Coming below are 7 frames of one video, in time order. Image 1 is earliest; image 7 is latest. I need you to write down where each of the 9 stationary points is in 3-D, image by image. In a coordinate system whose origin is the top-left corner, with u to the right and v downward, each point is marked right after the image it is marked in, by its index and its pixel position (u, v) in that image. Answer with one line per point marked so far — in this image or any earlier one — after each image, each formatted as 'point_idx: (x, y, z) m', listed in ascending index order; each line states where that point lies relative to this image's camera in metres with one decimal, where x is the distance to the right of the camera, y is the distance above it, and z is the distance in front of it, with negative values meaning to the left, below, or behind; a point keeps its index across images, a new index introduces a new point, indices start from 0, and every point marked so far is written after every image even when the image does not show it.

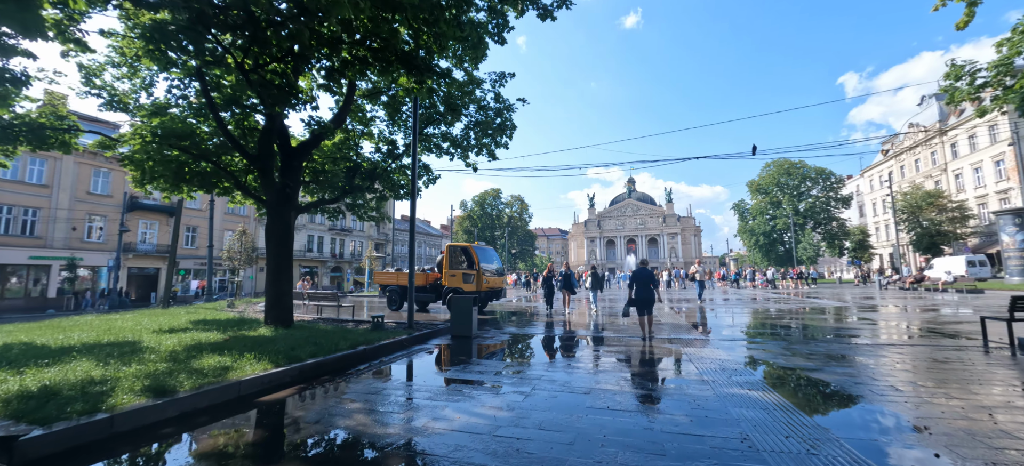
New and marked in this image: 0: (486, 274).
0: (-0.8, -1.3, +13.3) m
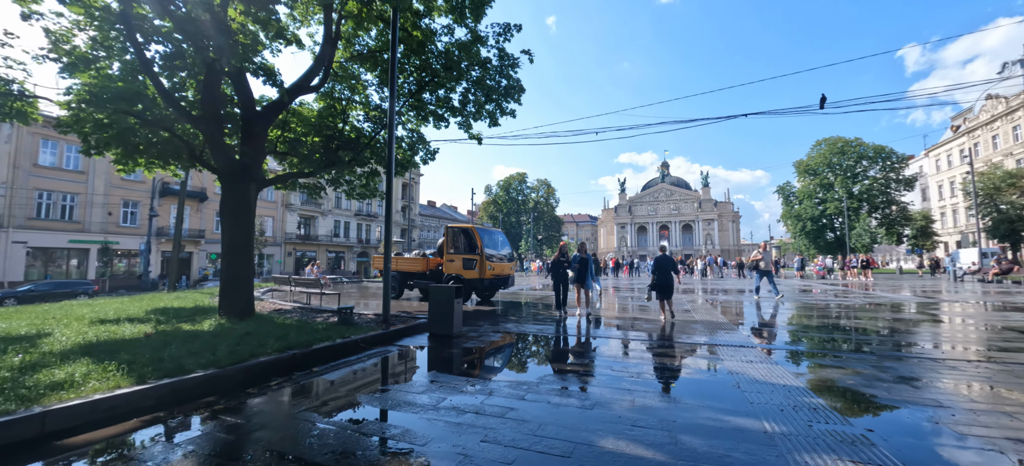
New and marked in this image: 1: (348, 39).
0: (-0.6, -0.7, +11.7) m
1: (-4.4, +5.2, +11.2) m
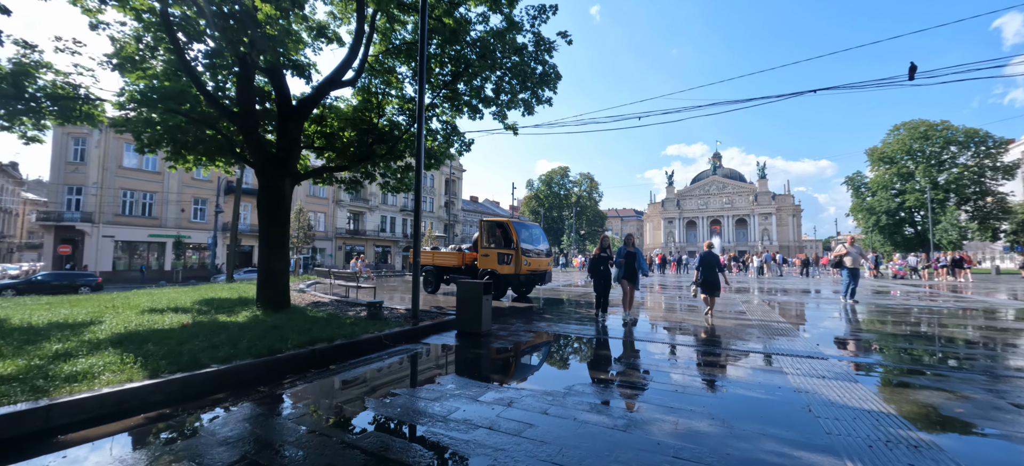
0: (+0.4, -0.6, +11.4) m
1: (-3.4, +5.3, +11.2) m
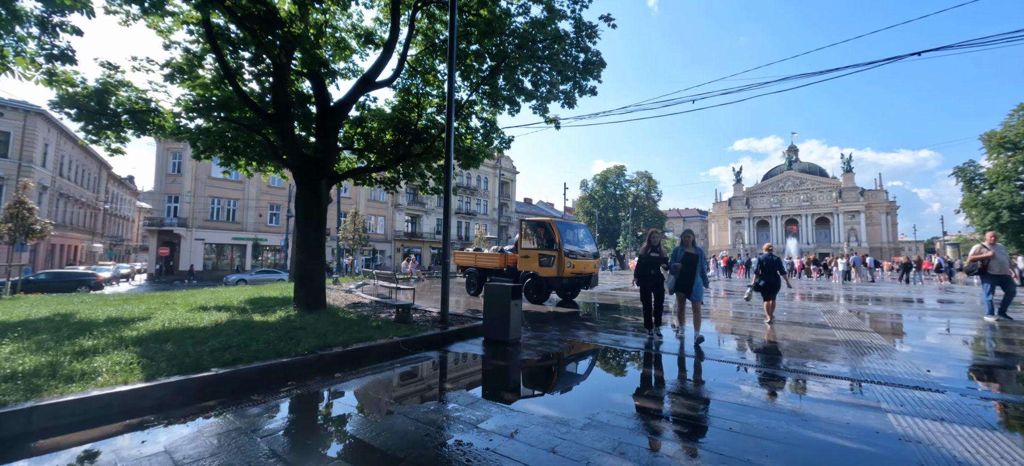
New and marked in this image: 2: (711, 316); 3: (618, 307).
0: (+1.5, -0.6, +10.7) m
1: (-2.3, +5.3, +11.1) m
2: (+5.2, -2.2, +10.9) m
3: (+3.1, -2.1, +12.0) m
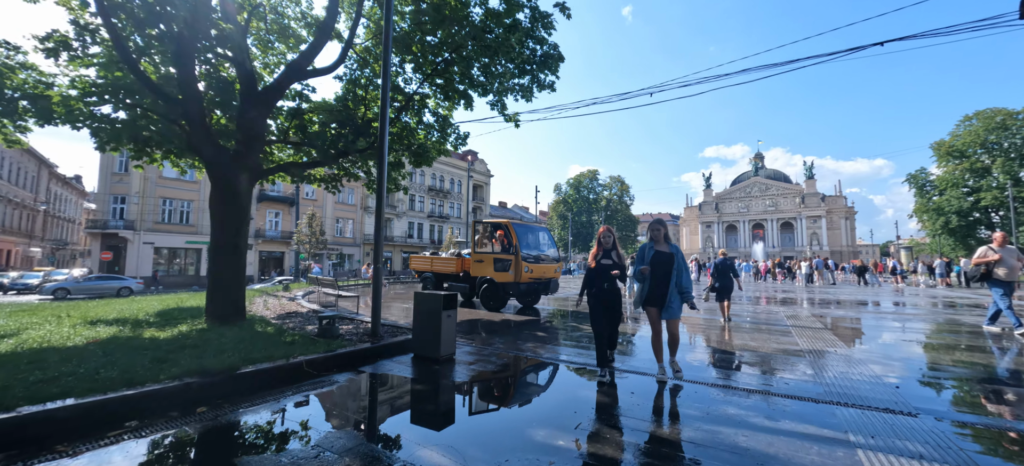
0: (+0.4, -0.6, +10.1) m
1: (-3.4, +5.2, +10.3) m
2: (+4.1, -2.2, +10.5) m
3: (+1.9, -2.2, +11.5) m
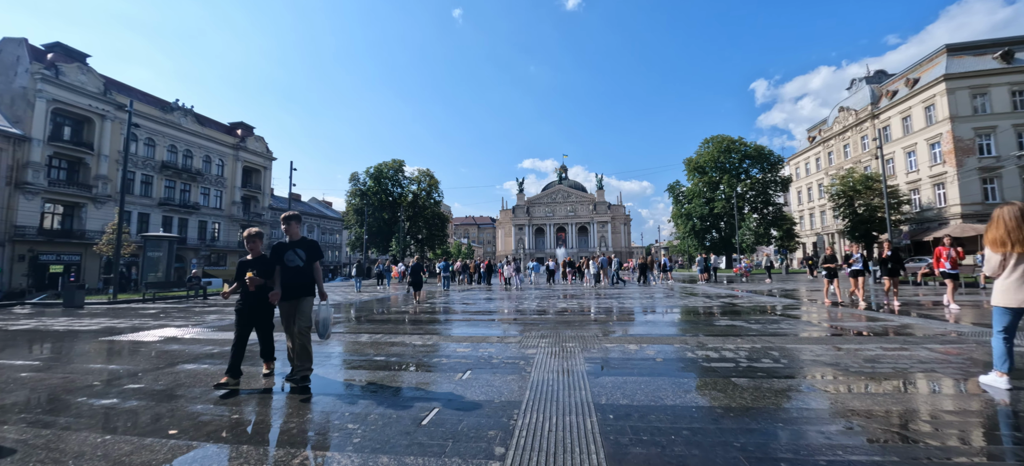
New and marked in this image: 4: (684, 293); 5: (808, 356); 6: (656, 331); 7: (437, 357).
0: (-5.2, -0.2, +2.9) m
1: (-8.7, +5.8, +1.6) m
2: (-2.0, -1.8, +4.8) m
3: (-4.4, -1.7, +4.8) m
4: (+7.8, -2.7, +18.8) m
5: (+3.7, -1.8, +5.2) m
6: (+2.5, -2.0, +7.5) m
7: (-0.8, -1.7, +5.4) m
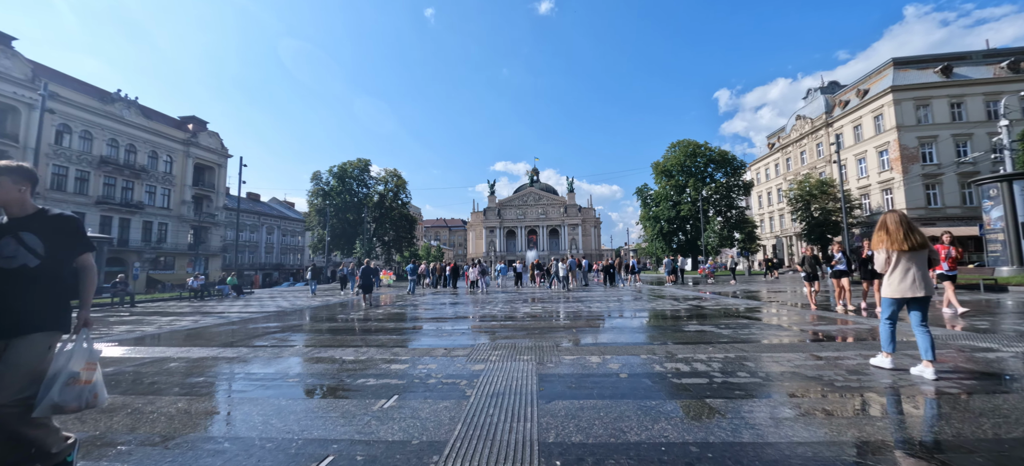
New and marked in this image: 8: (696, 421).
0: (-5.6, -0.1, +1.8) m
1: (-9.1, +5.8, +0.3) m
2: (-2.6, -1.8, +3.8) m
3: (-5.0, -1.7, +3.7) m
4: (+6.3, -2.7, +18.5) m
5: (+3.1, -1.7, +4.7) m
6: (+1.7, -2.0, +6.9) m
7: (-1.5, -1.7, +4.5) m
8: (+1.3, -1.3, +3.0) m
